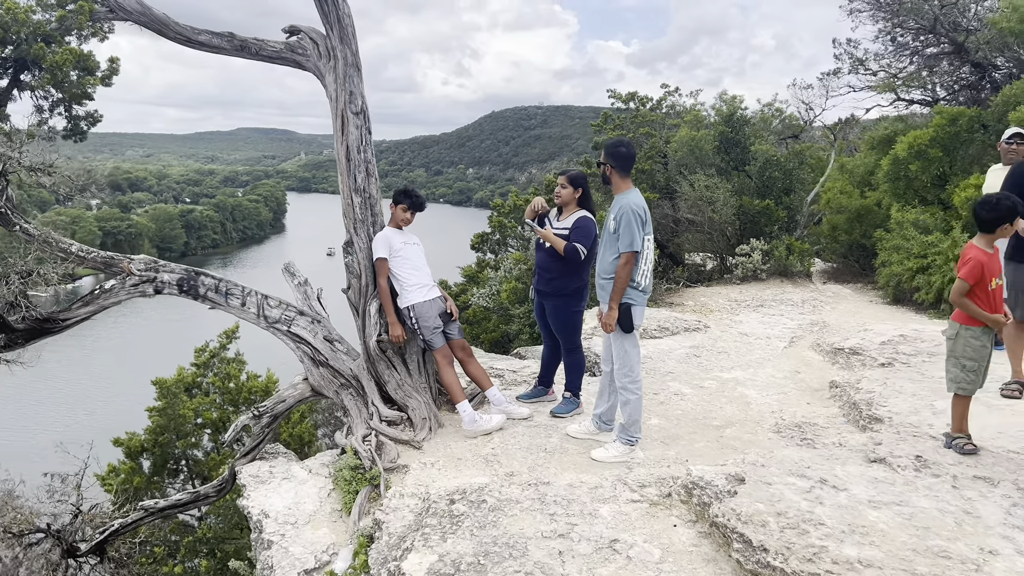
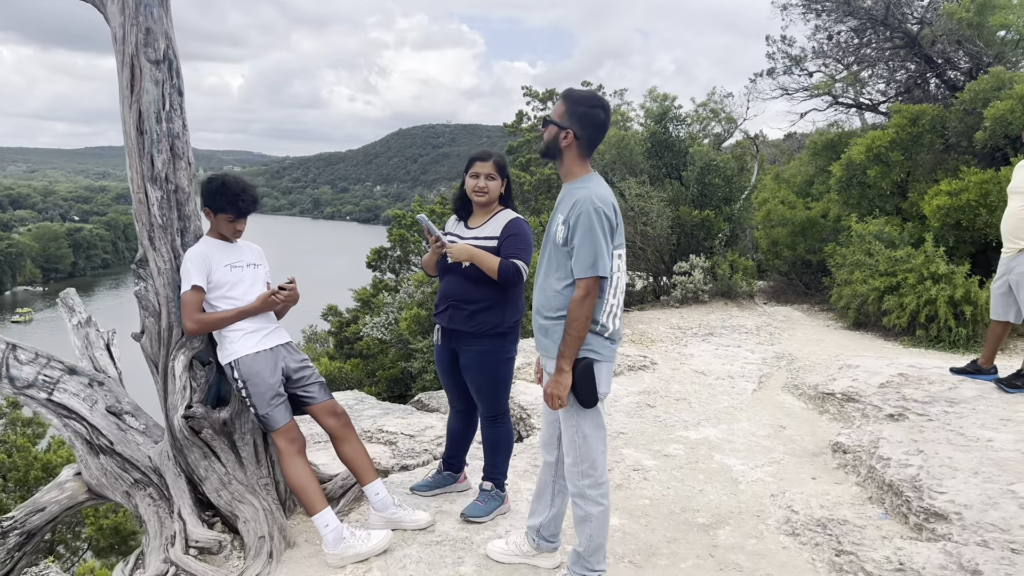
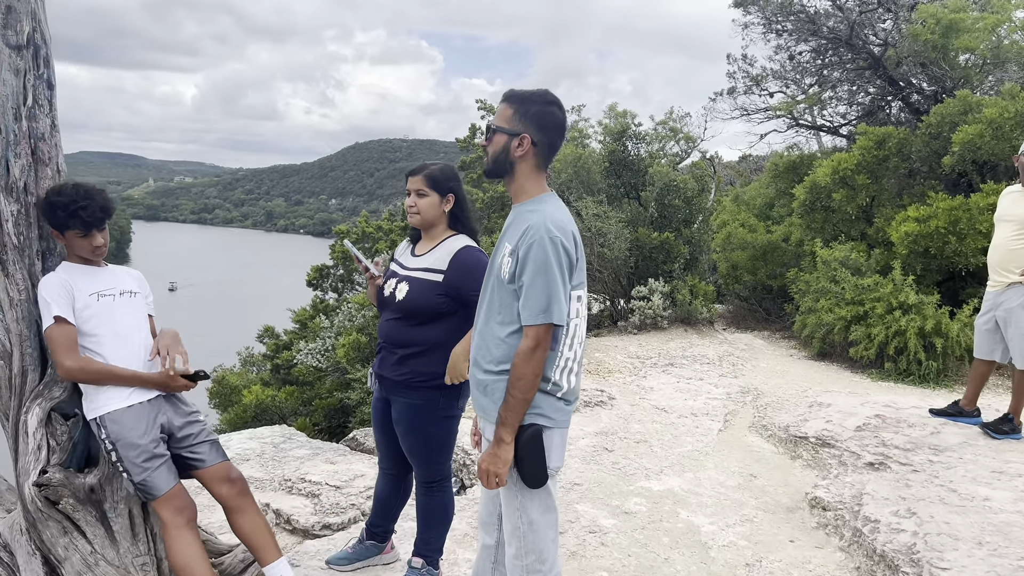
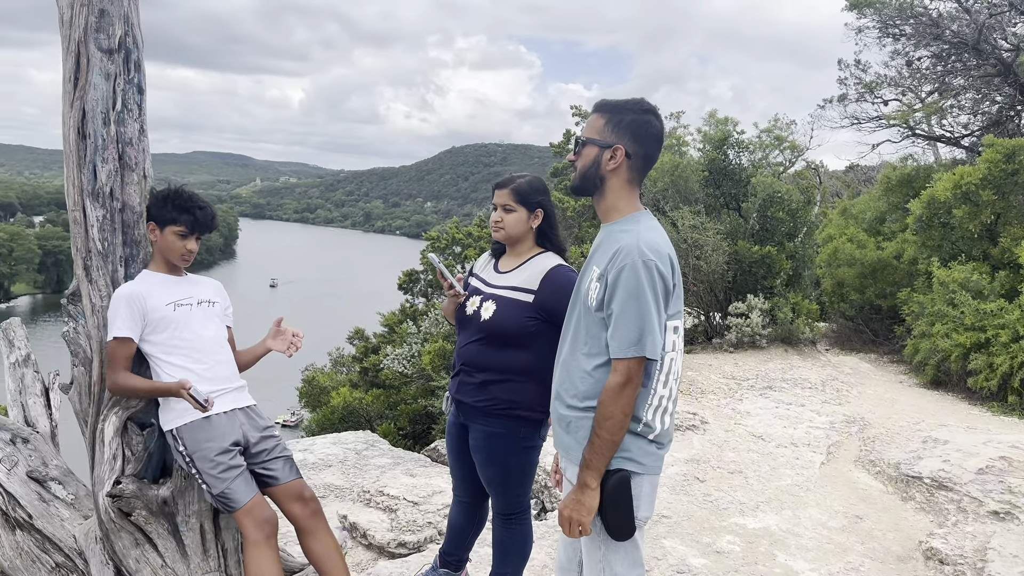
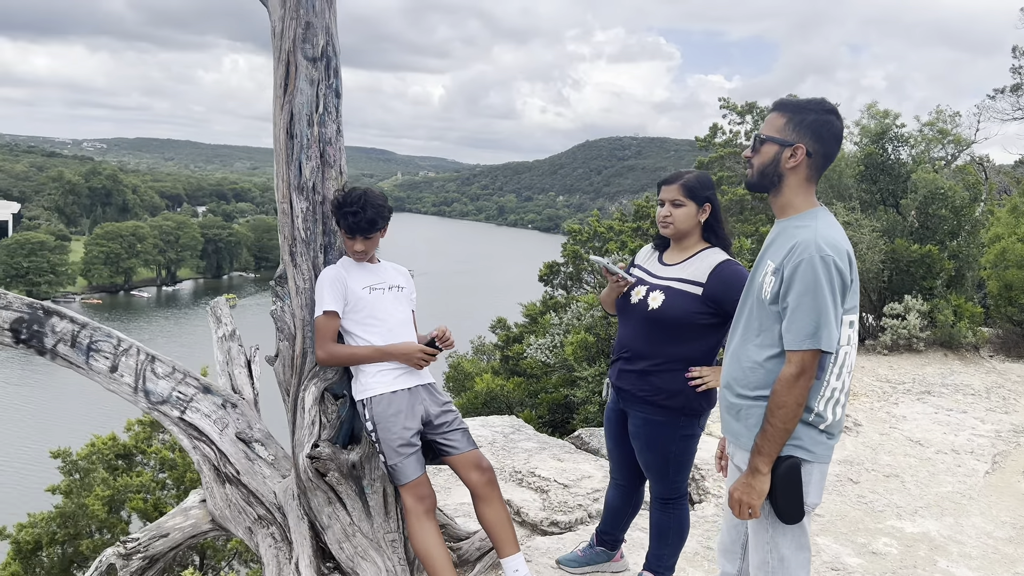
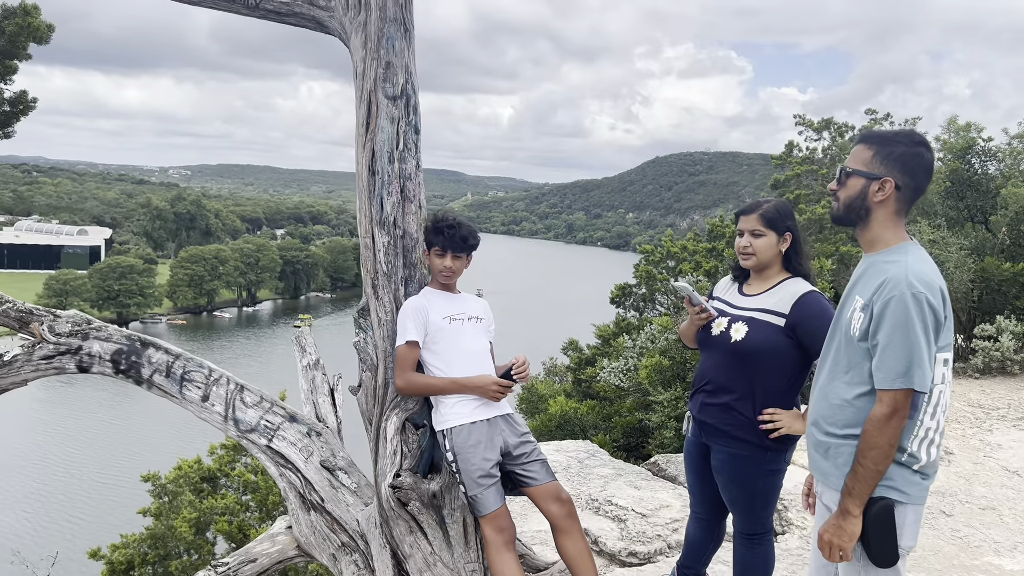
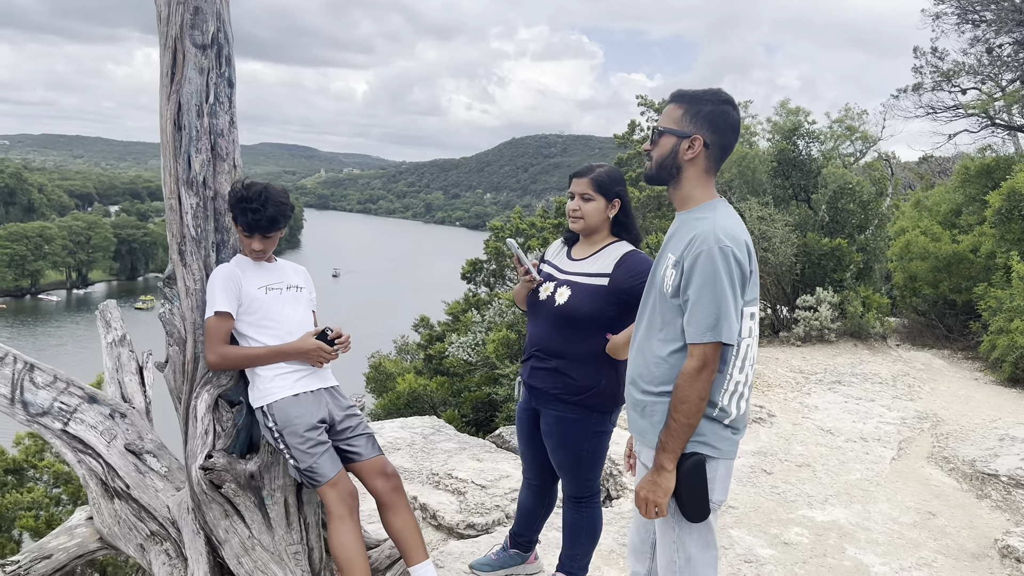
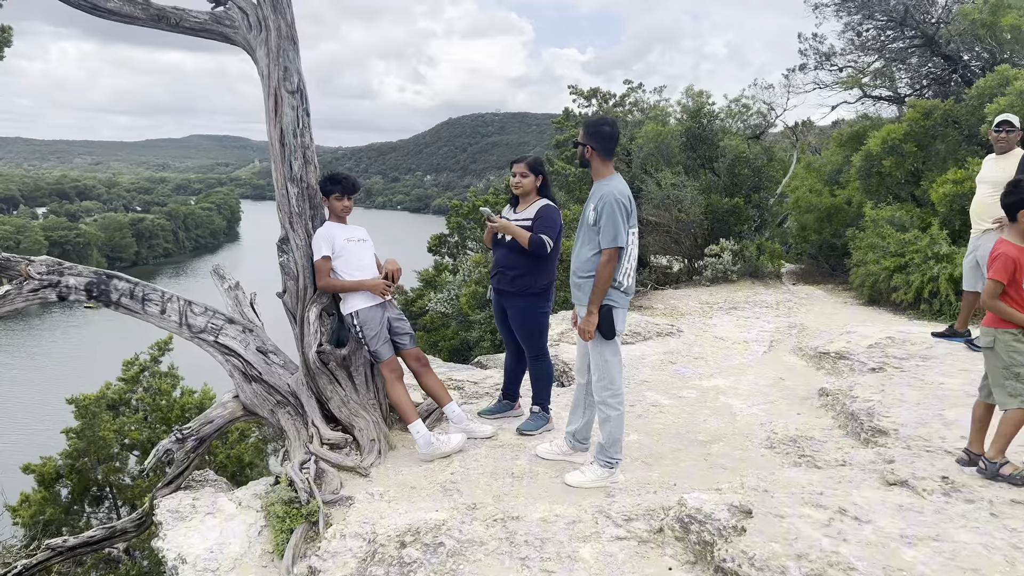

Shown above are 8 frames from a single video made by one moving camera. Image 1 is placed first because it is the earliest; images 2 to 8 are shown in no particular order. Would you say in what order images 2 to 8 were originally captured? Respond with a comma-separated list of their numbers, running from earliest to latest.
8, 2, 3, 4, 7, 5, 6
